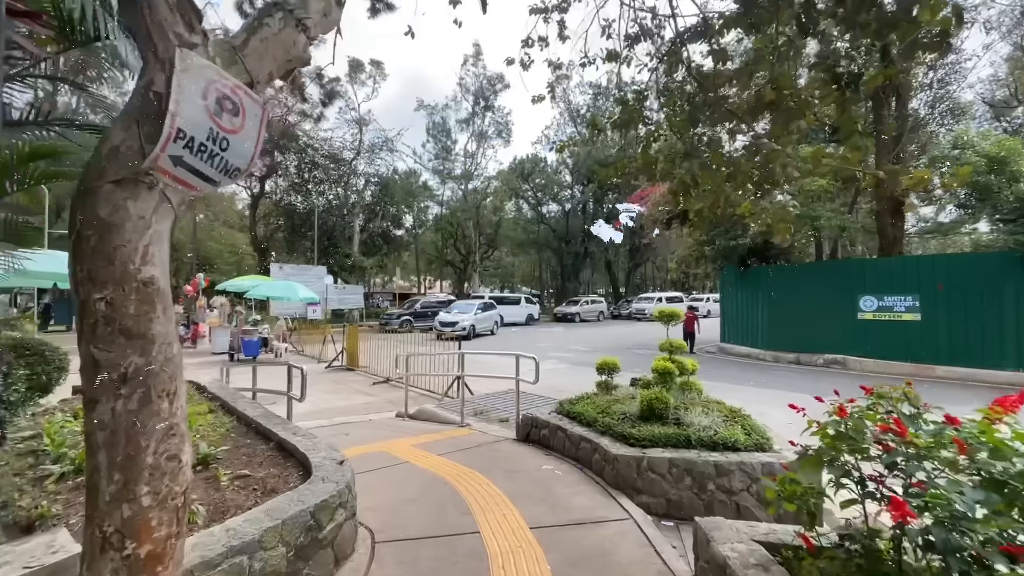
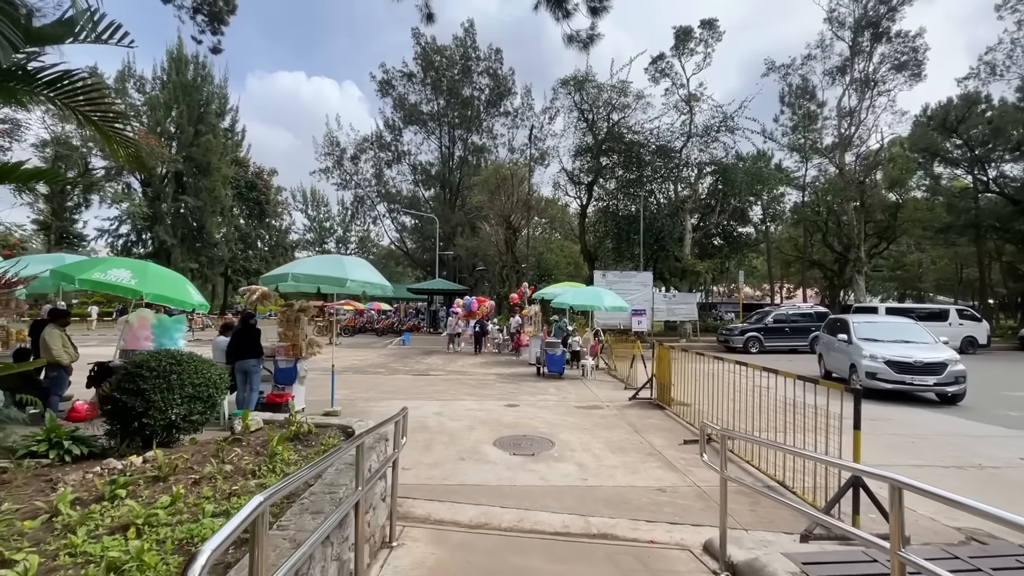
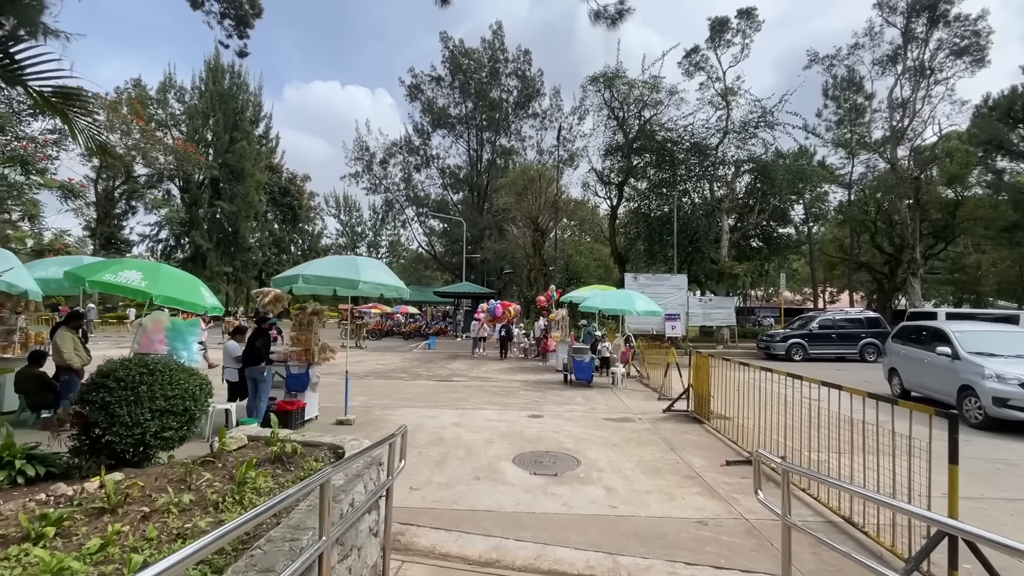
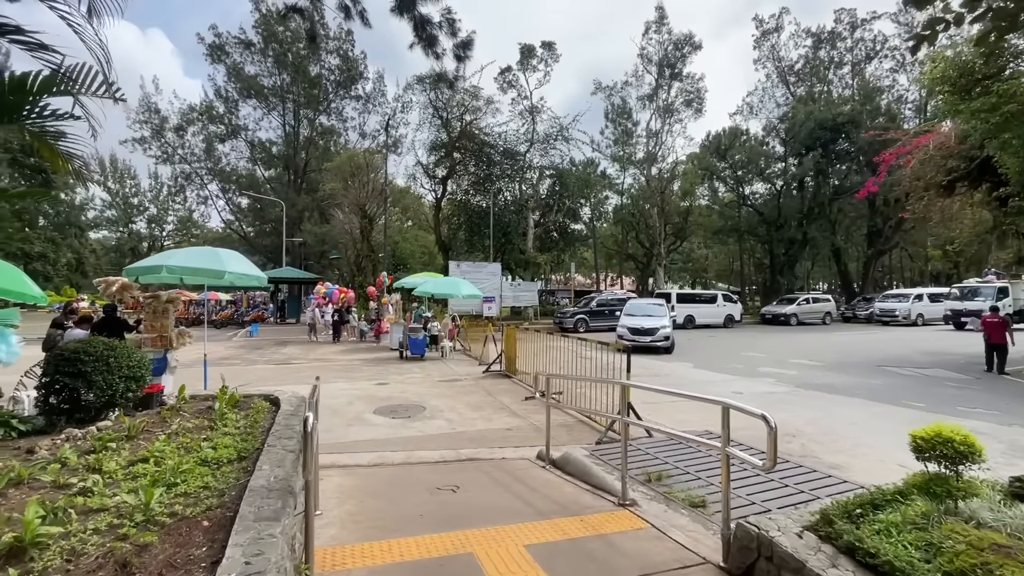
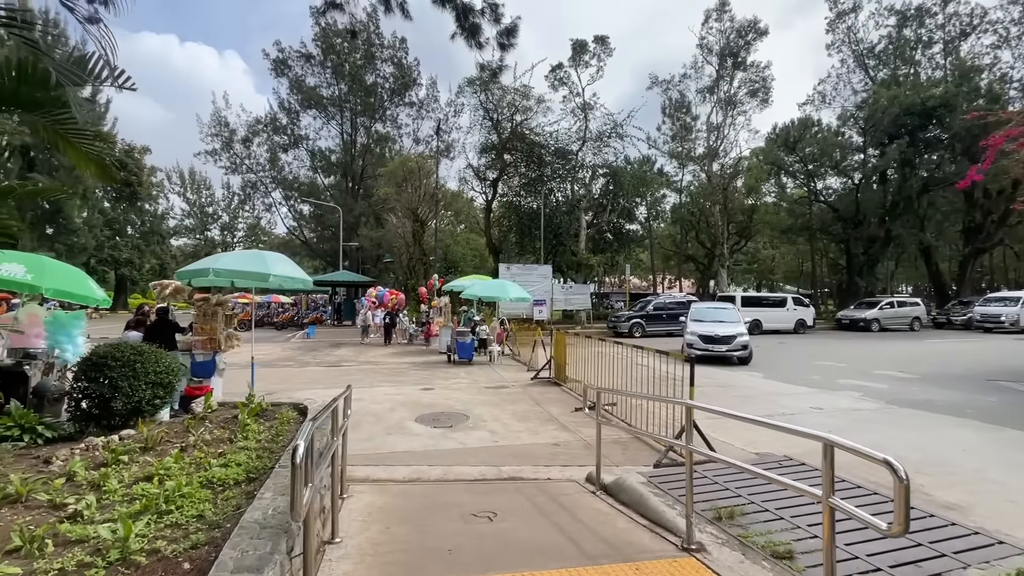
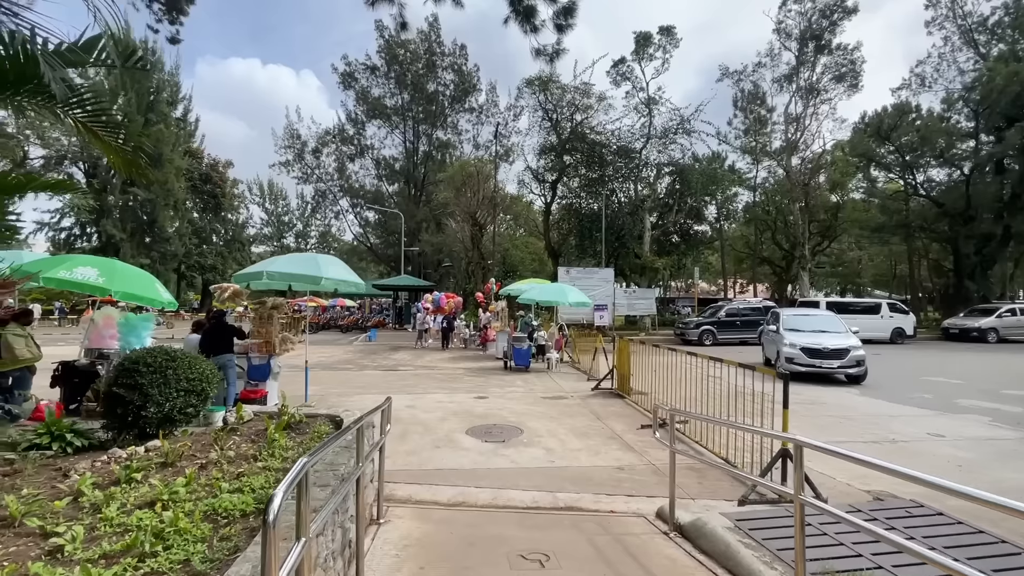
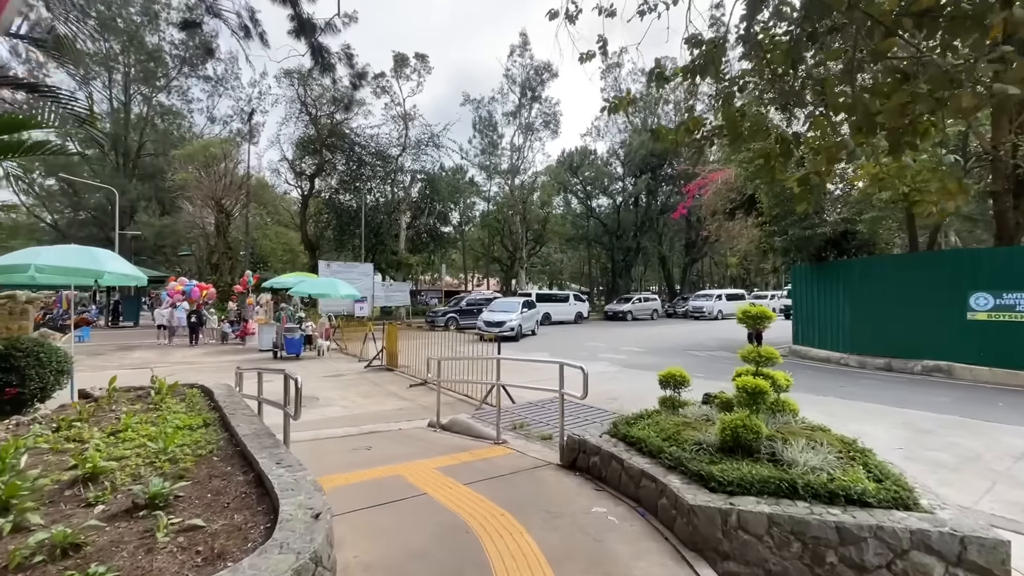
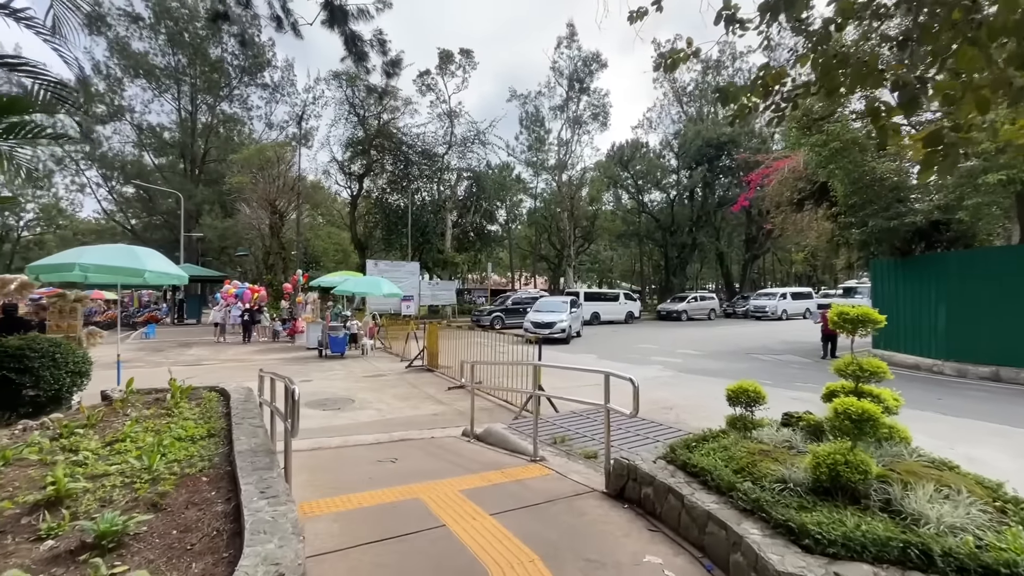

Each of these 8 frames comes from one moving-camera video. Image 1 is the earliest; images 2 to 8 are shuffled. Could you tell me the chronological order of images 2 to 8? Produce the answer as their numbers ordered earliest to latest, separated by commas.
7, 8, 4, 5, 6, 2, 3
